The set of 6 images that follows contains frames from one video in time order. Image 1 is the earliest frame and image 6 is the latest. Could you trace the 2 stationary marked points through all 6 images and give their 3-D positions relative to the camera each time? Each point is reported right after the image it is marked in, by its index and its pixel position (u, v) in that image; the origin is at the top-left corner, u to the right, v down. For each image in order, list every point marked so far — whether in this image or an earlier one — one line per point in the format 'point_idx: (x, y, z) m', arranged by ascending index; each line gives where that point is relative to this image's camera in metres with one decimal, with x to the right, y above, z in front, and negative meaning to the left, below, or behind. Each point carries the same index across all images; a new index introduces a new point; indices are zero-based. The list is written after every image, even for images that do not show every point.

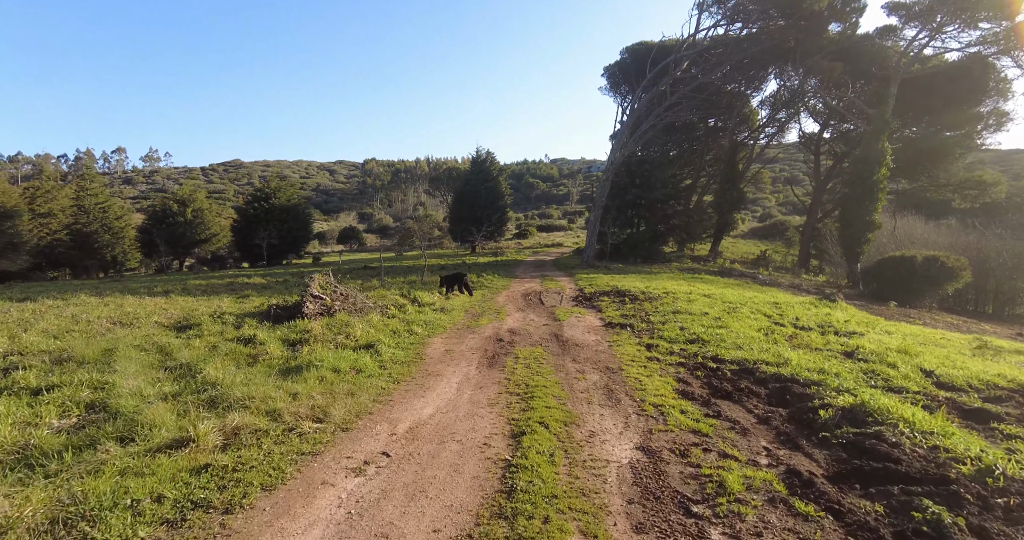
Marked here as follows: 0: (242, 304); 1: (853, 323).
0: (-7.1, -0.9, +15.2) m
1: (+8.2, -1.3, +13.9) m
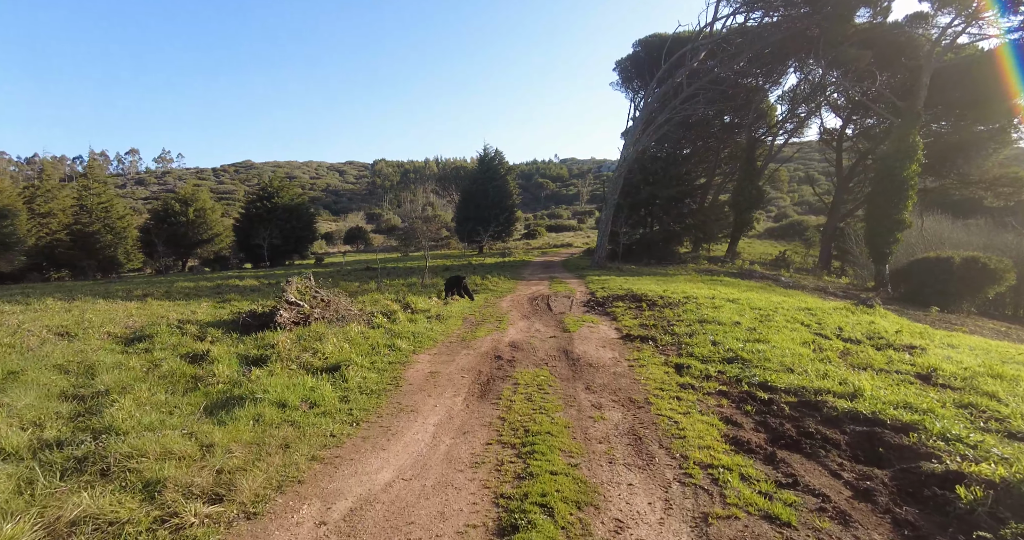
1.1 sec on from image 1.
0: (-7.0, -1.0, +13.8) m
1: (+8.3, -1.4, +12.3) m
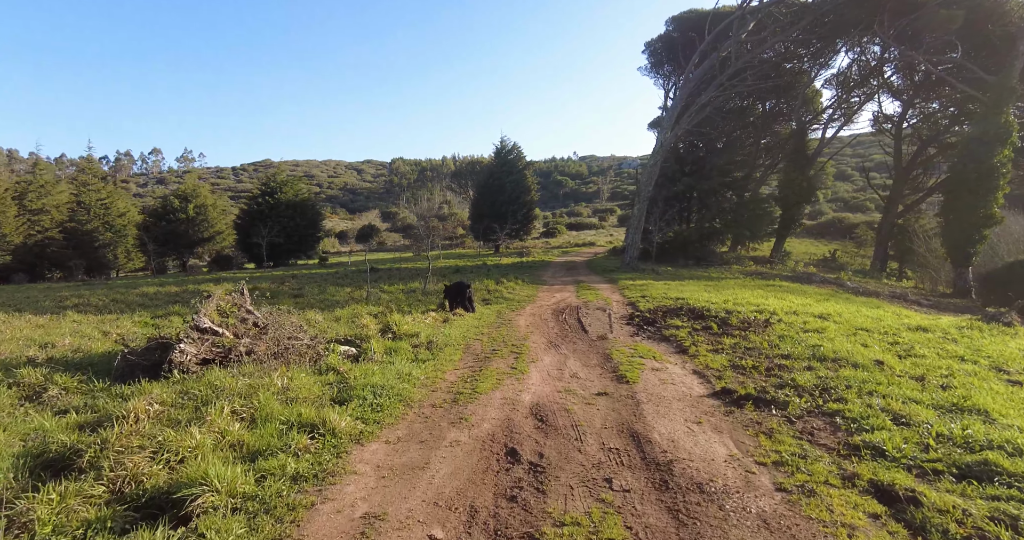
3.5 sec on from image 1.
0: (-6.6, -1.1, +10.2) m
1: (+8.6, -1.5, +8.2) m
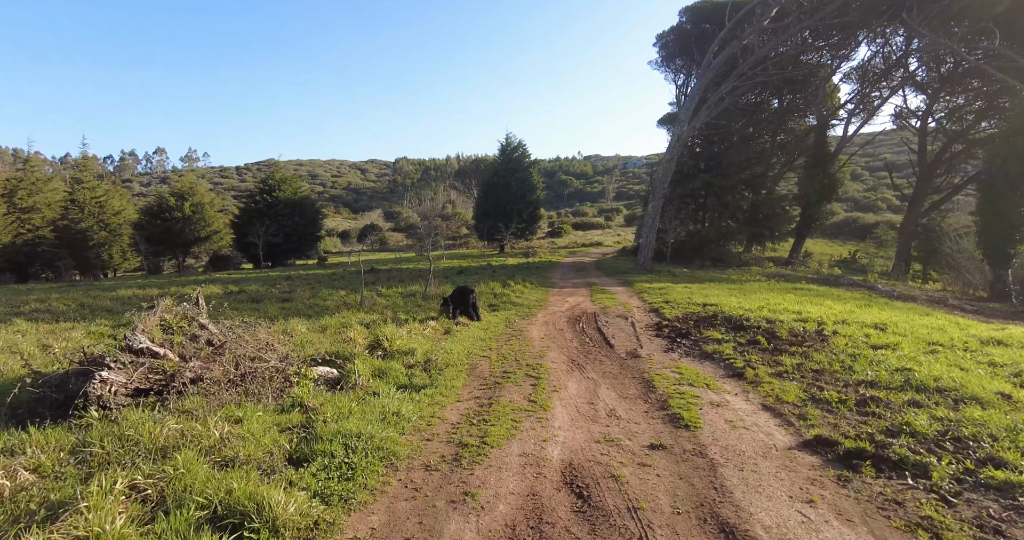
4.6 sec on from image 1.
0: (-6.4, -1.2, +8.6) m
1: (+8.8, -1.6, +6.5) m
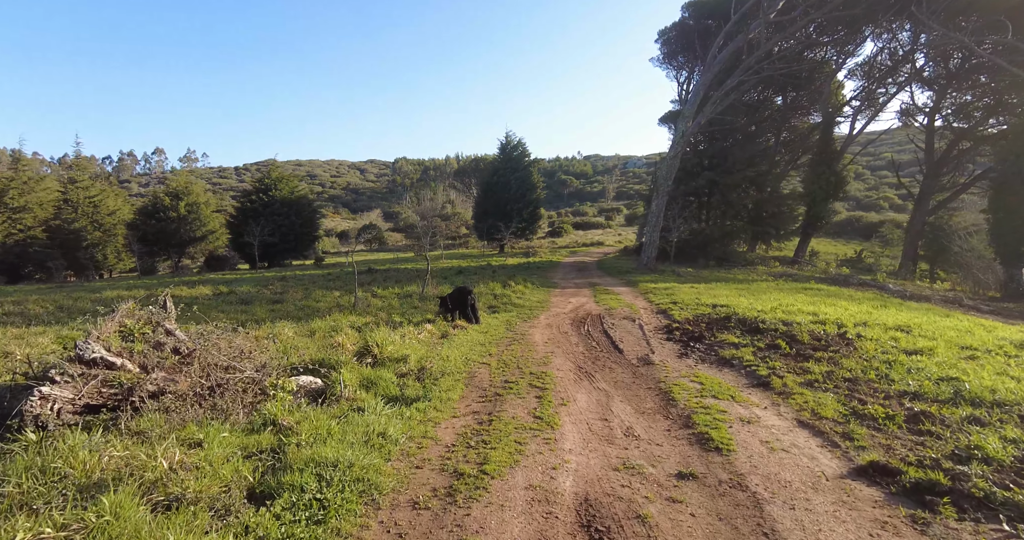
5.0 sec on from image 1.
0: (-6.4, -1.2, +8.0) m
1: (+8.8, -1.6, +5.9) m
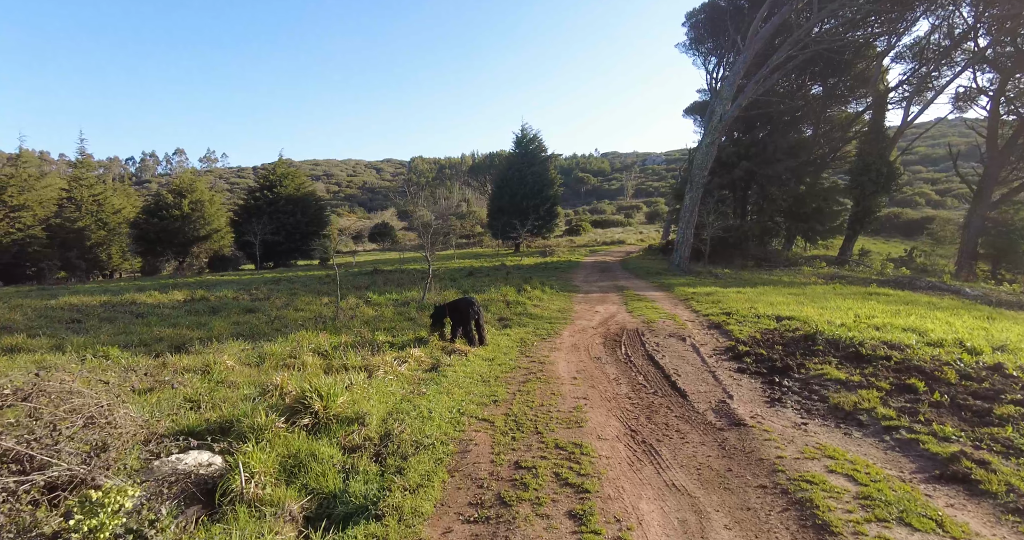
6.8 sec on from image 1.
0: (-6.2, -1.2, +5.5) m
1: (+8.9, -1.6, +3.0) m
